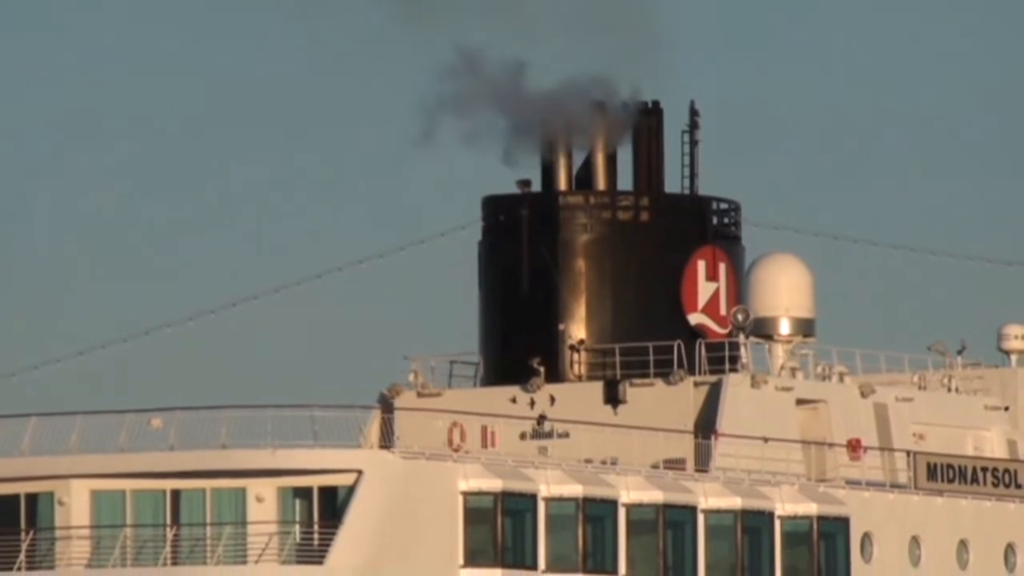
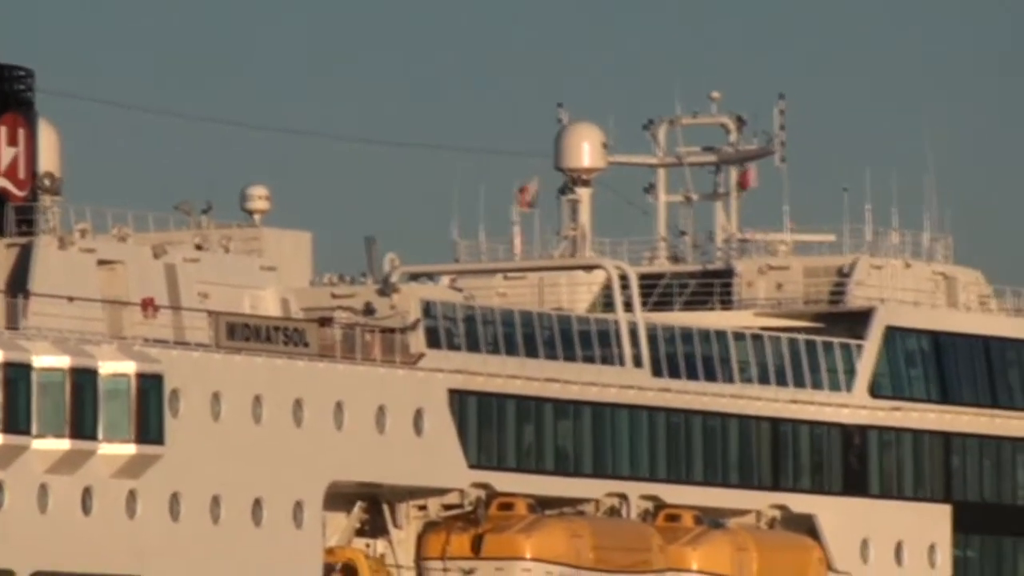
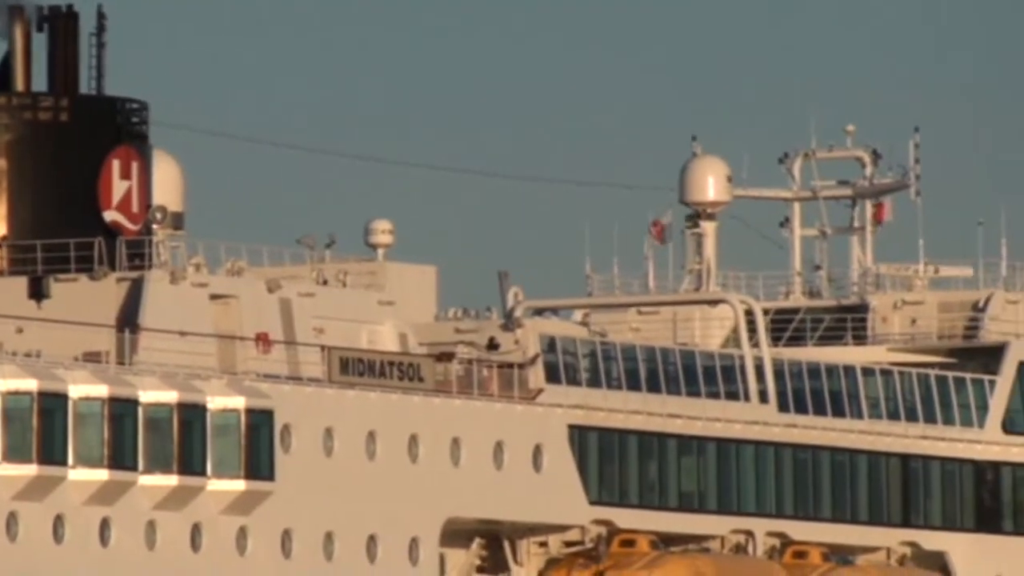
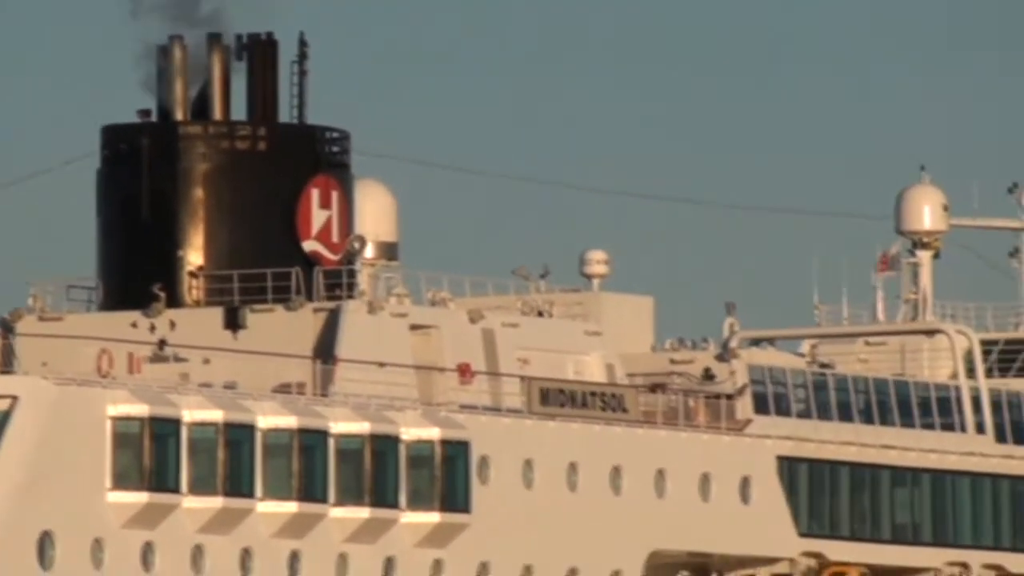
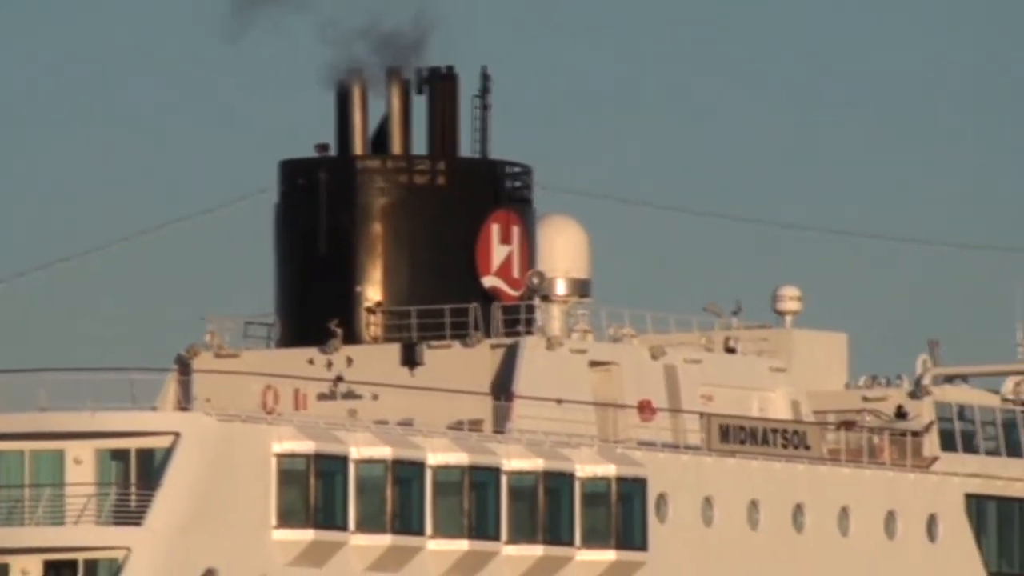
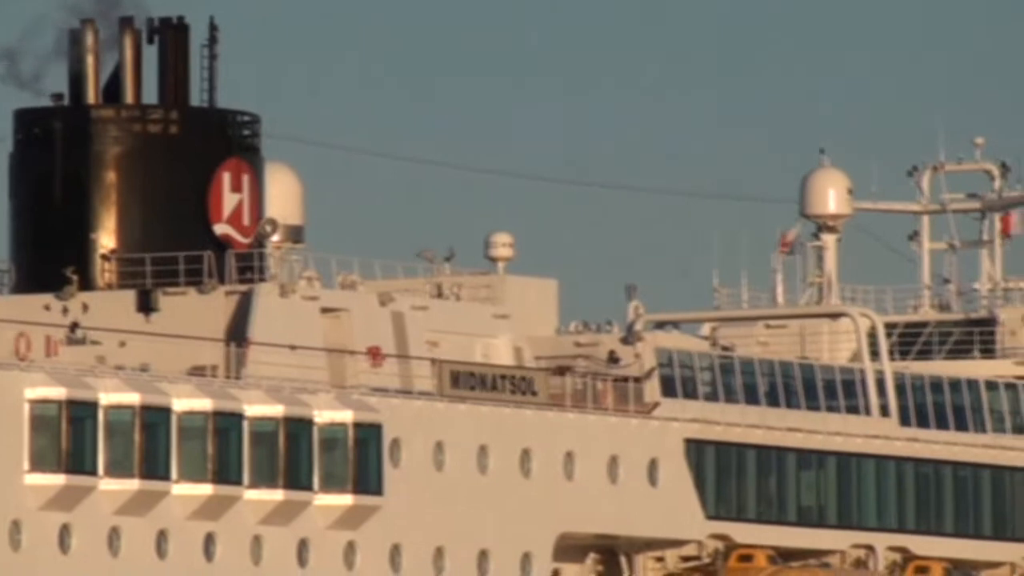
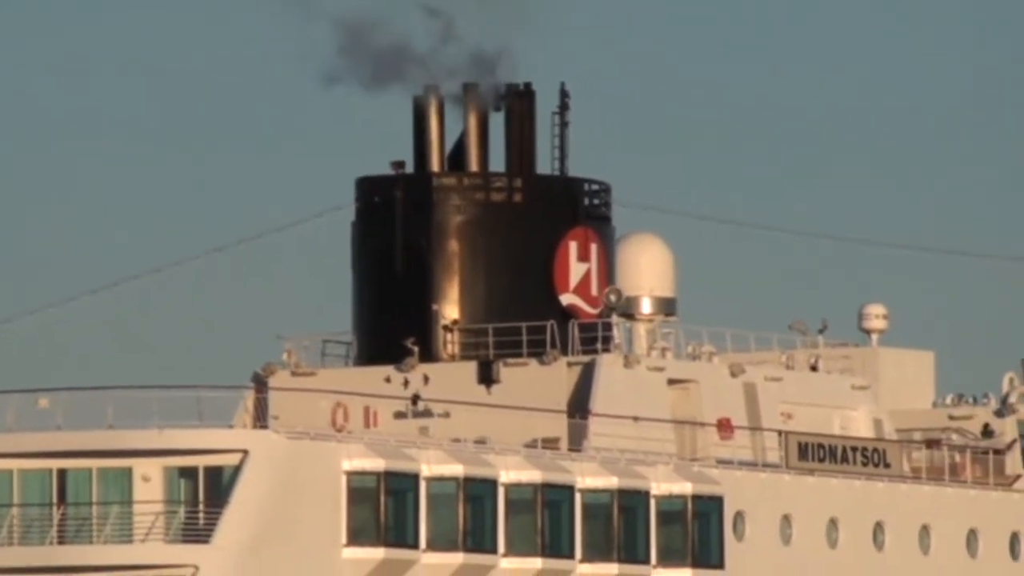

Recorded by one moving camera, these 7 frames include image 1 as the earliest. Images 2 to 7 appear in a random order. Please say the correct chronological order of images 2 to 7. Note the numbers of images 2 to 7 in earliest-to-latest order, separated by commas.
7, 5, 4, 6, 3, 2
